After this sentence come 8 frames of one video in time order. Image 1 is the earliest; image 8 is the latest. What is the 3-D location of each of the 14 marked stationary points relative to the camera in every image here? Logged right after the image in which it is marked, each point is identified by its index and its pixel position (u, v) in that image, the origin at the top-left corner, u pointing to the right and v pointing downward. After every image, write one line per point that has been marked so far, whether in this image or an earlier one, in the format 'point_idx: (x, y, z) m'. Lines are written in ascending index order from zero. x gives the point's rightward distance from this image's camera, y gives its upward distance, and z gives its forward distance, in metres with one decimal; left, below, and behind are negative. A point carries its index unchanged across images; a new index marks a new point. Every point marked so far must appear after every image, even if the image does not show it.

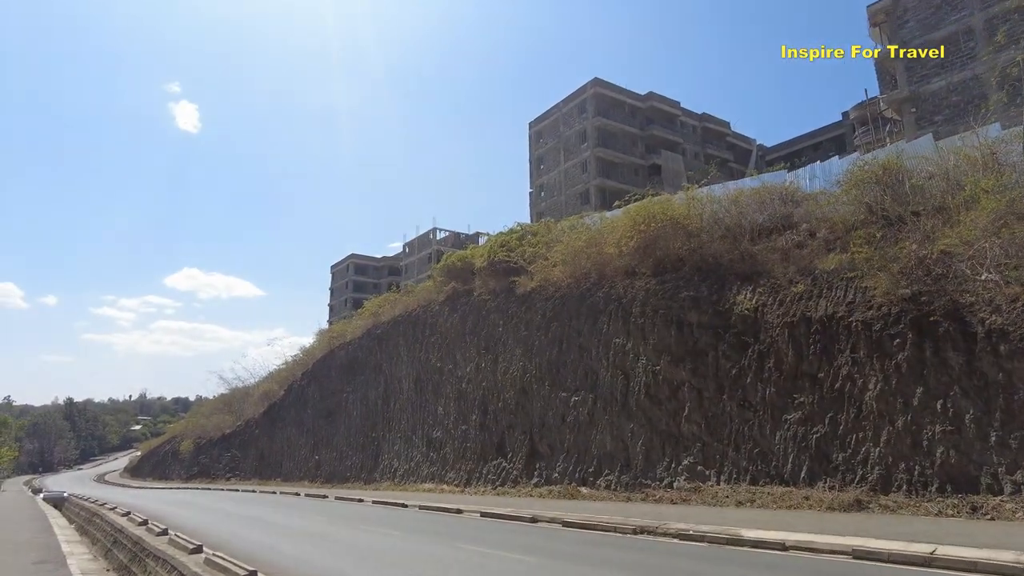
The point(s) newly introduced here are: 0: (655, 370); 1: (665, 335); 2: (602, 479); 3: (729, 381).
0: (+4.2, -2.4, +19.4) m
1: (+4.5, -1.4, +19.6) m
2: (+2.6, -5.5, +19.4) m
3: (+5.7, -2.4, +17.6) m
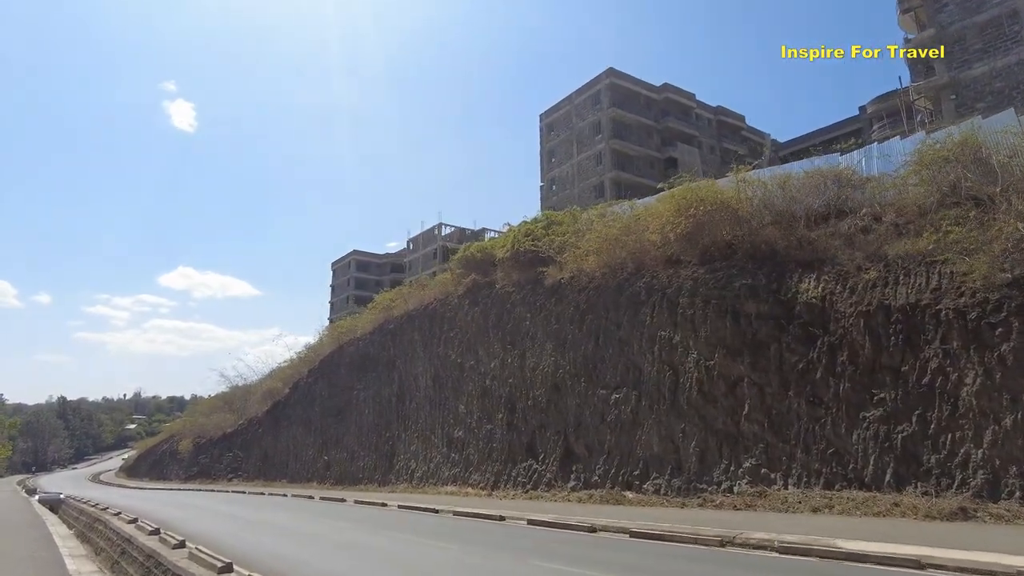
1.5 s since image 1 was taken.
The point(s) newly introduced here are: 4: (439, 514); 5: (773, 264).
0: (+5.3, -2.0, +17.9) m
1: (+5.6, -1.1, +18.1) m
2: (+3.7, -5.2, +17.9) m
3: (+6.8, -2.1, +16.1) m
4: (-2.0, -6.4, +19.1) m
5: (+7.3, +0.7, +18.7) m
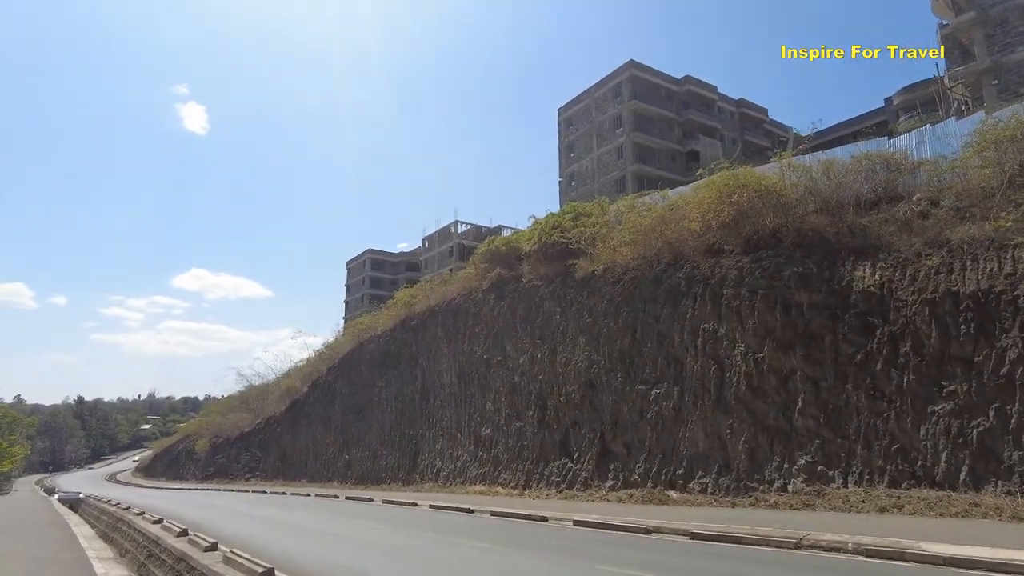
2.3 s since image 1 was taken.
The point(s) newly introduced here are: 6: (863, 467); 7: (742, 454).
0: (+6.2, -1.8, +17.1) m
1: (+6.5, -0.8, +17.2) m
2: (+4.7, -4.9, +17.1) m
3: (+7.7, -1.8, +15.2) m
4: (-1.0, -6.2, +18.3) m
5: (+8.2, +1.0, +17.8) m
6: (+7.4, -3.8, +14.2) m
7: (+5.6, -4.1, +16.5) m
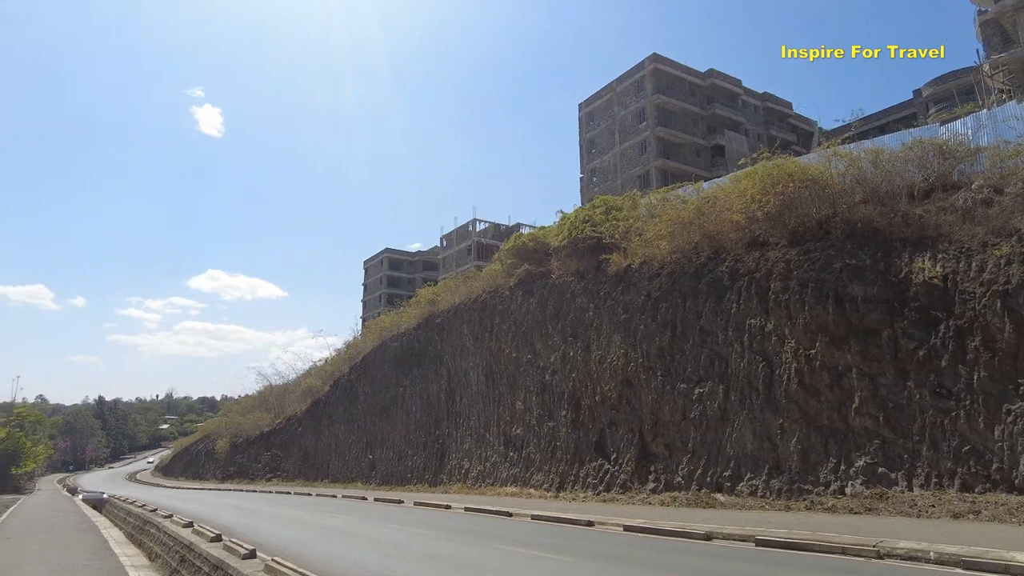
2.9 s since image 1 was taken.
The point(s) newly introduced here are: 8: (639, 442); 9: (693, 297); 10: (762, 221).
0: (+7.2, -1.6, +16.3) m
1: (+7.5, -0.6, +16.4) m
2: (+5.6, -4.8, +16.3) m
3: (+8.6, -1.6, +14.4) m
4: (0.0, -6.1, +17.7) m
5: (+9.2, +1.2, +17.0) m
6: (+8.3, -3.6, +13.4) m
7: (+6.6, -3.9, +15.7) m
8: (+3.7, -4.5, +19.6) m
9: (+5.3, -0.3, +19.8) m
10: (+7.3, +1.9, +19.6) m
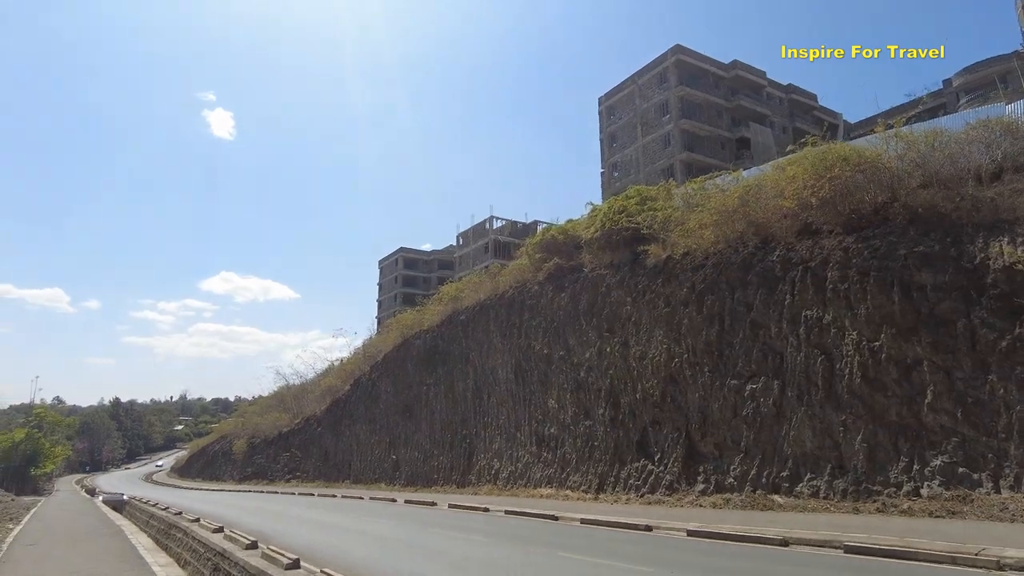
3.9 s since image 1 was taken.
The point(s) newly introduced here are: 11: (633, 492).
0: (+8.2, -1.3, +15.3) m
1: (+8.5, -0.4, +15.4) m
2: (+6.7, -4.5, +15.3) m
3: (+9.6, -1.4, +13.4) m
4: (+1.1, -5.8, +16.8) m
5: (+10.2, +1.4, +15.9) m
6: (+9.3, -3.3, +12.3) m
7: (+7.6, -3.6, +14.7) m
8: (+4.8, -4.2, +18.6) m
9: (+6.4, 0.0, +18.8) m
10: (+8.3, +2.2, +18.5) m
11: (+3.5, -5.8, +19.2) m
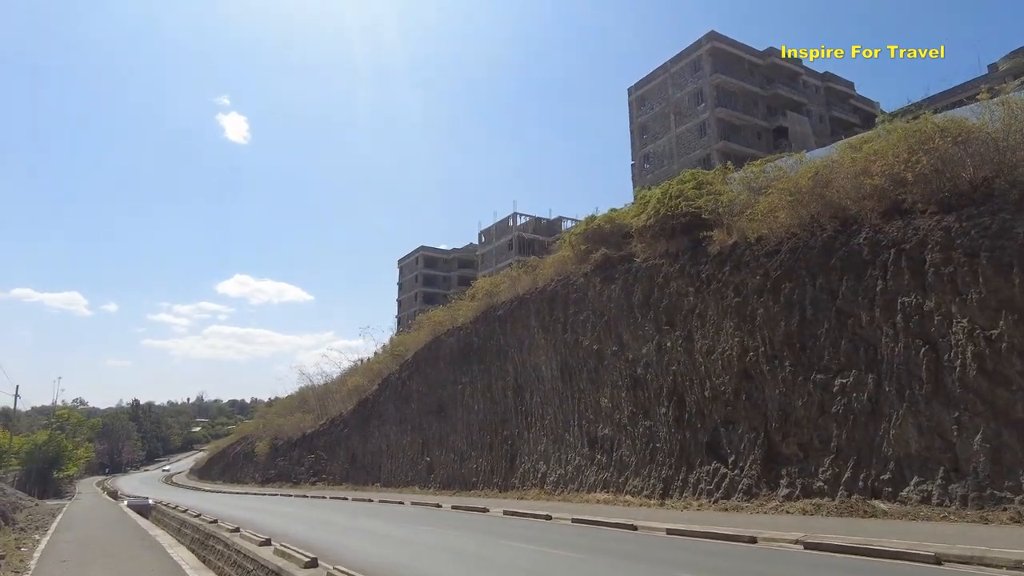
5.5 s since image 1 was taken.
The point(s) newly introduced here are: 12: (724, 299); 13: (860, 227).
0: (+9.7, -1.0, +13.6) m
1: (+10.0, 0.0, +13.7) m
2: (+8.2, -4.1, +13.7) m
3: (+11.1, -1.0, +11.7) m
4: (+2.6, -5.5, +15.2) m
5: (+11.7, +1.8, +14.2) m
6: (+10.7, -2.9, +10.6) m
7: (+9.1, -3.3, +13.1) m
8: (+6.4, -3.9, +17.0) m
9: (+8.0, +0.3, +17.2) m
10: (+9.9, +2.6, +16.9) m
11: (+5.1, -5.5, +17.7) m
12: (+6.1, -0.3, +19.5) m
13: (+9.0, +1.6, +17.4) m
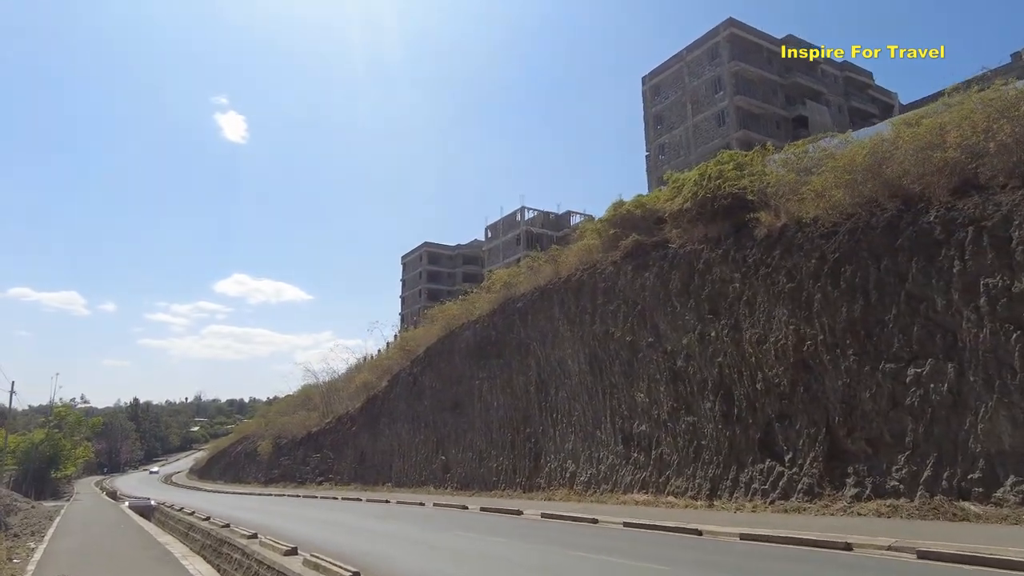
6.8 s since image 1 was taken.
0: (+10.7, -0.6, +12.2) m
1: (+11.0, +0.4, +12.4) m
2: (+9.1, -3.7, +12.3) m
3: (+12.0, -0.6, +10.3) m
4: (+3.6, -5.1, +13.8) m
5: (+12.6, +2.2, +12.8) m
6: (+11.7, -2.5, +9.3) m
7: (+10.0, -2.9, +11.7) m
8: (+7.3, -3.5, +15.6) m
9: (+8.9, +0.8, +15.8) m
10: (+10.8, +3.0, +15.5) m
11: (+6.0, -5.1, +16.3) m
12: (+7.0, +0.1, +18.1) m
13: (+9.9, +2.0, +16.0) m
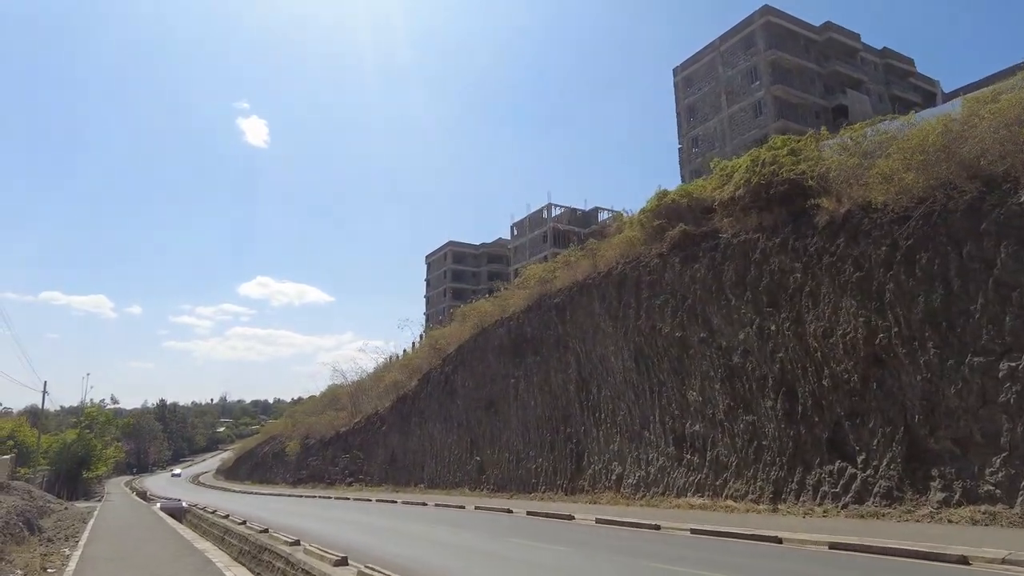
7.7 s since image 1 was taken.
0: (+11.7, -0.3, +10.9) m
1: (+12.0, +0.7, +11.1) m
2: (+10.2, -3.5, +11.1) m
3: (+13.0, -0.3, +9.0) m
4: (+4.7, -4.9, +12.8) m
5: (+13.7, +2.5, +11.5) m
6: (+12.7, -2.3, +8.0) m
7: (+11.1, -2.6, +10.4) m
8: (+8.5, -3.2, +14.5) m
9: (+10.1, +1.0, +14.6) m
10: (+11.9, +3.3, +14.2) m
11: (+7.2, -4.8, +15.1) m
12: (+8.3, +0.3, +17.0) m
13: (+11.1, +2.3, +14.8) m
